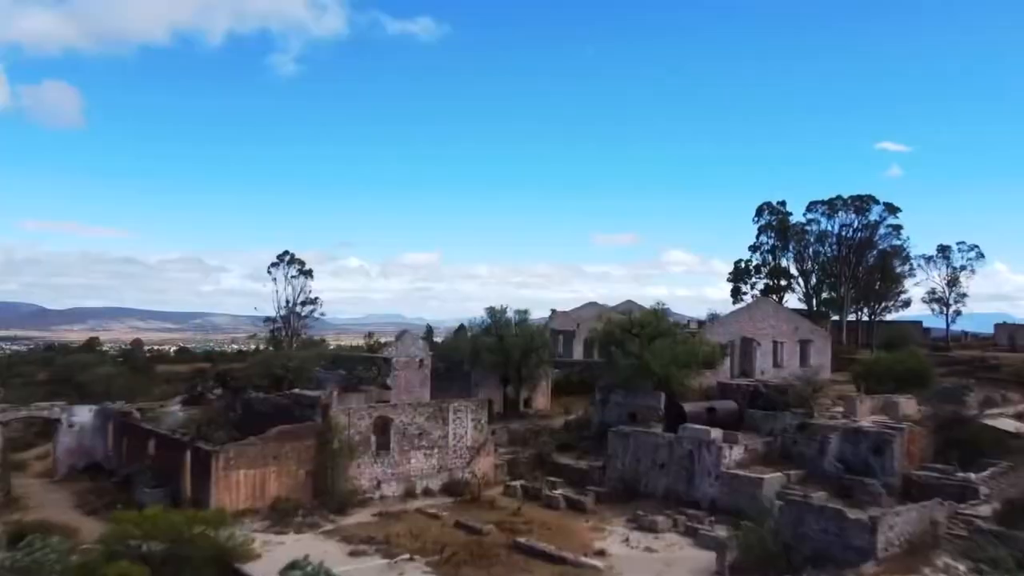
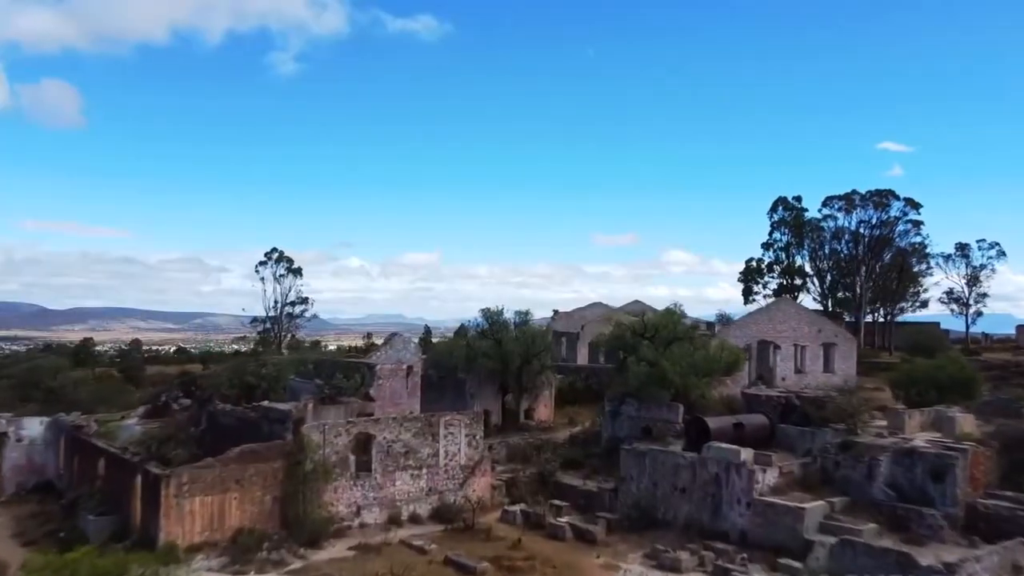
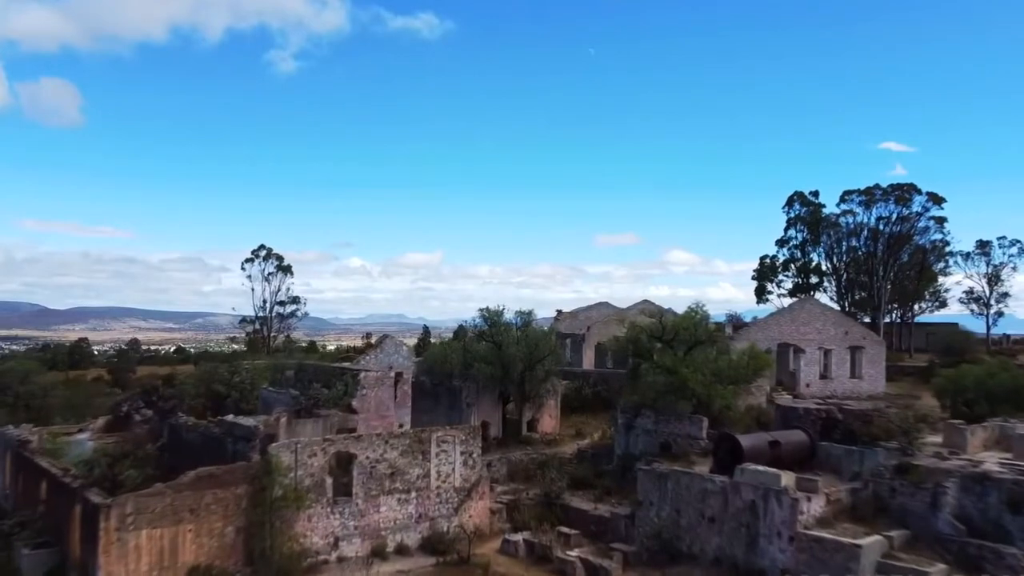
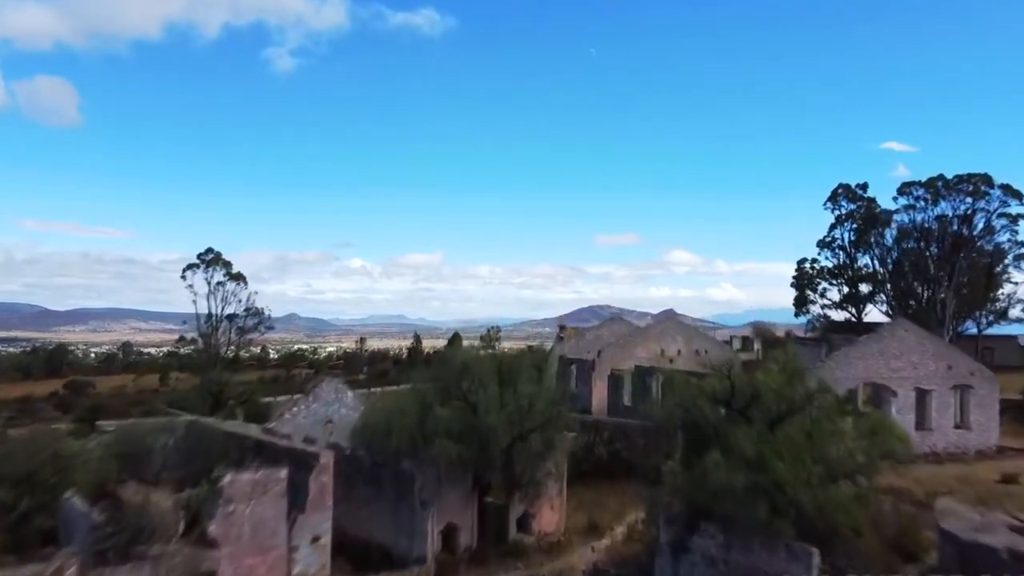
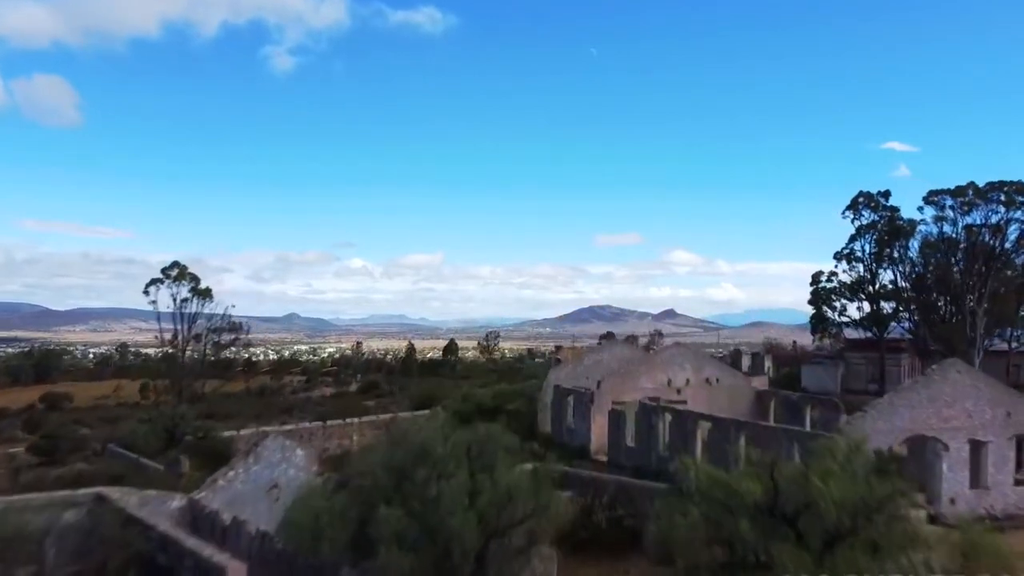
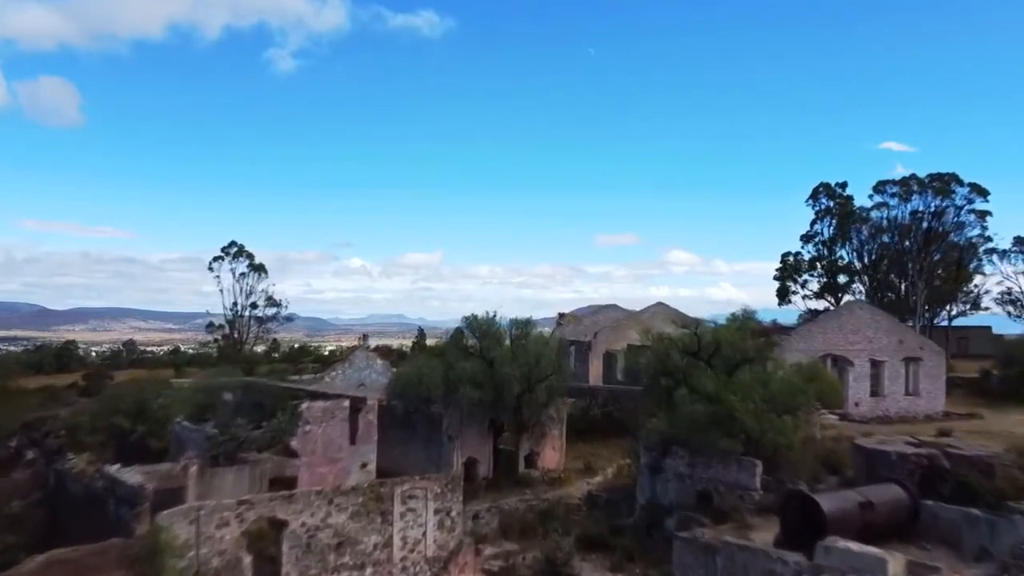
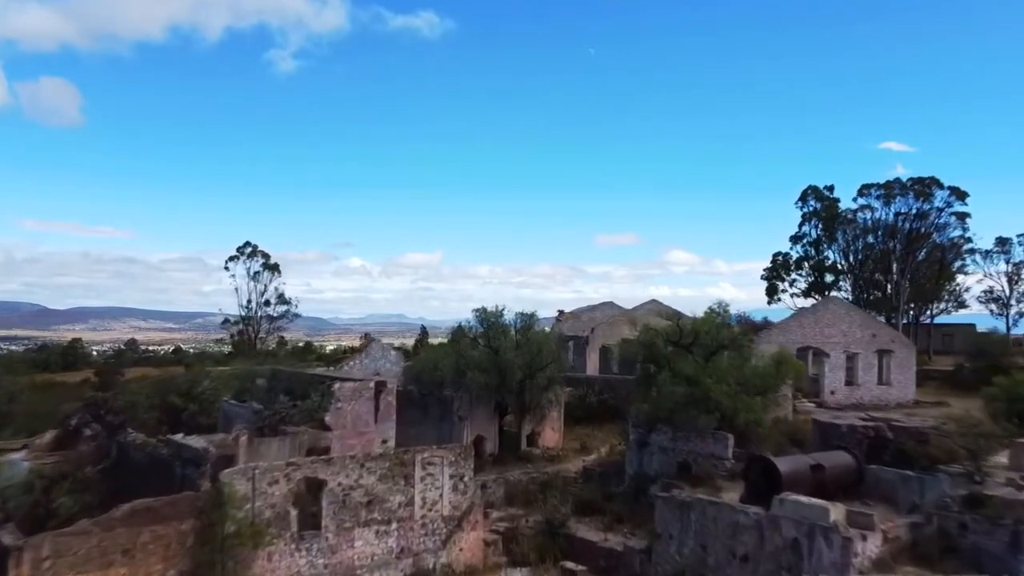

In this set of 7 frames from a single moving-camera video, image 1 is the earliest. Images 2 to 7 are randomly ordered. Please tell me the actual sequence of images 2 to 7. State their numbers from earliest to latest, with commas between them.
2, 3, 7, 6, 4, 5
